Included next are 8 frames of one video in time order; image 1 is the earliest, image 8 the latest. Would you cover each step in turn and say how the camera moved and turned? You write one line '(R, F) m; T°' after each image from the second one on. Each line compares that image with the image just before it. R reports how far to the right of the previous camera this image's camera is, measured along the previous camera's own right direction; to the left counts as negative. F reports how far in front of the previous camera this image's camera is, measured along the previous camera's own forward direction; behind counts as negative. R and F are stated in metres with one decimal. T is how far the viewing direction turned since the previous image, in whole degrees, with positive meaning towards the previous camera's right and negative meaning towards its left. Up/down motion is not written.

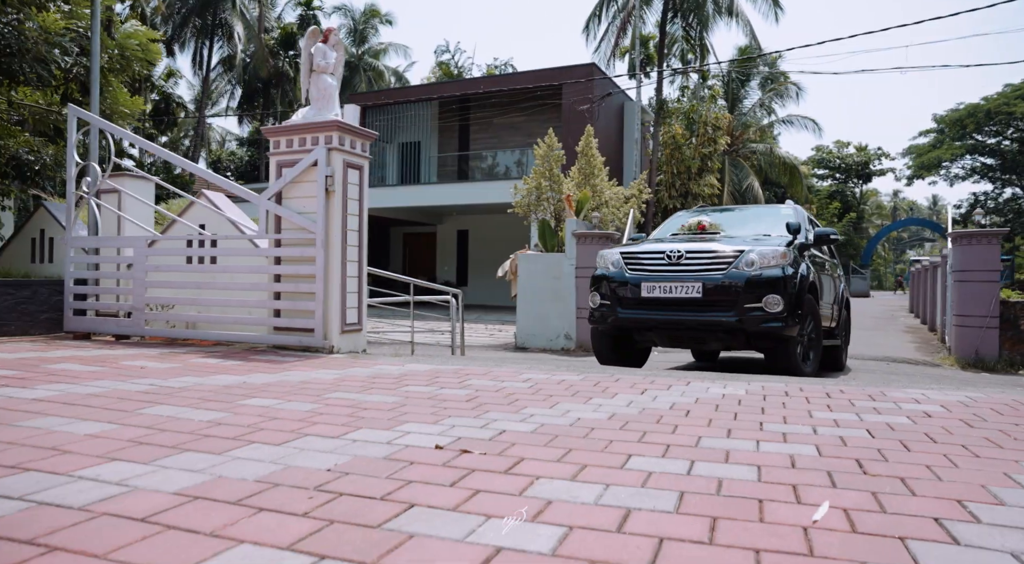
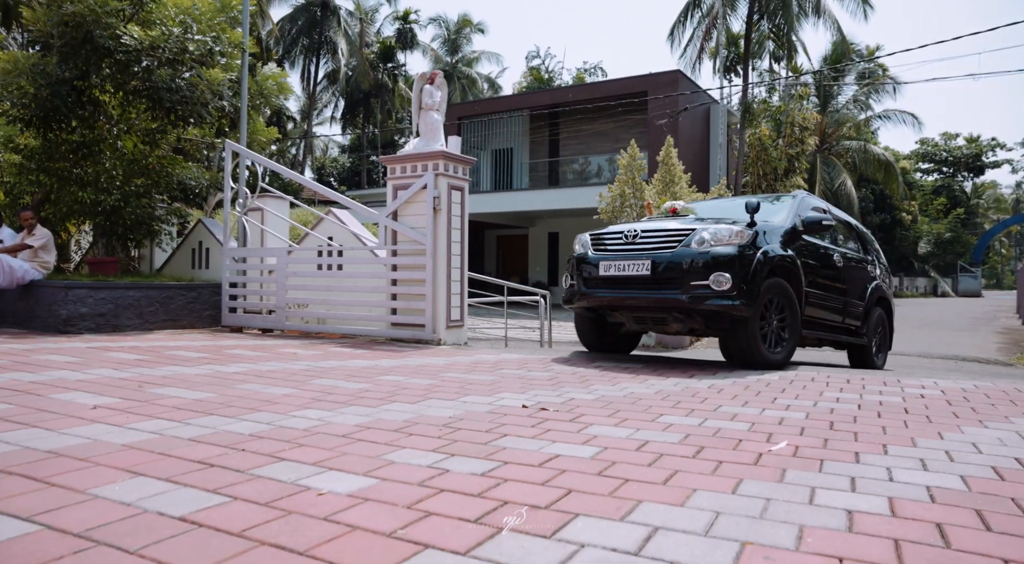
(+0.2, -1.3) m; -7°
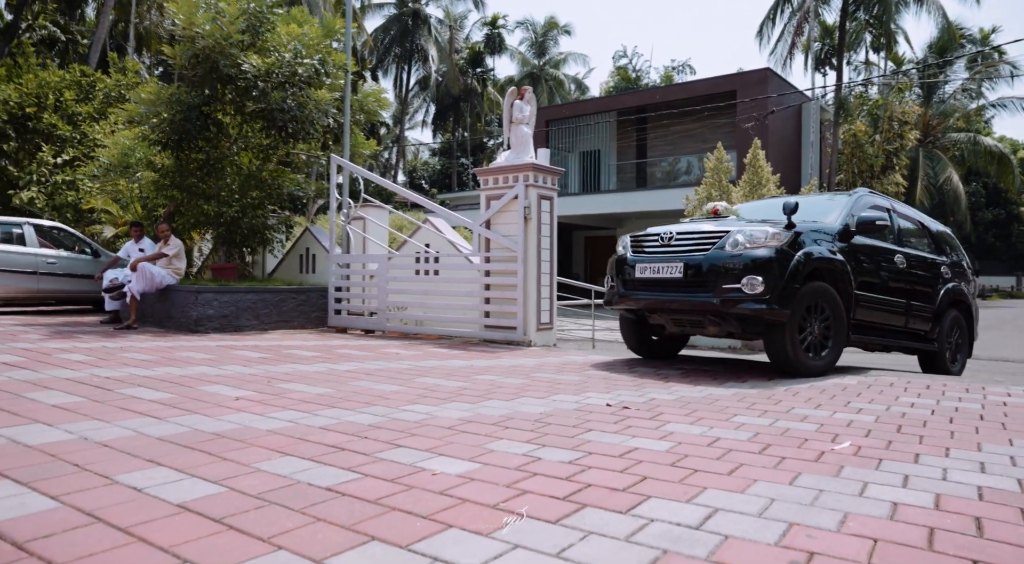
(0.0, -0.5) m; -7°
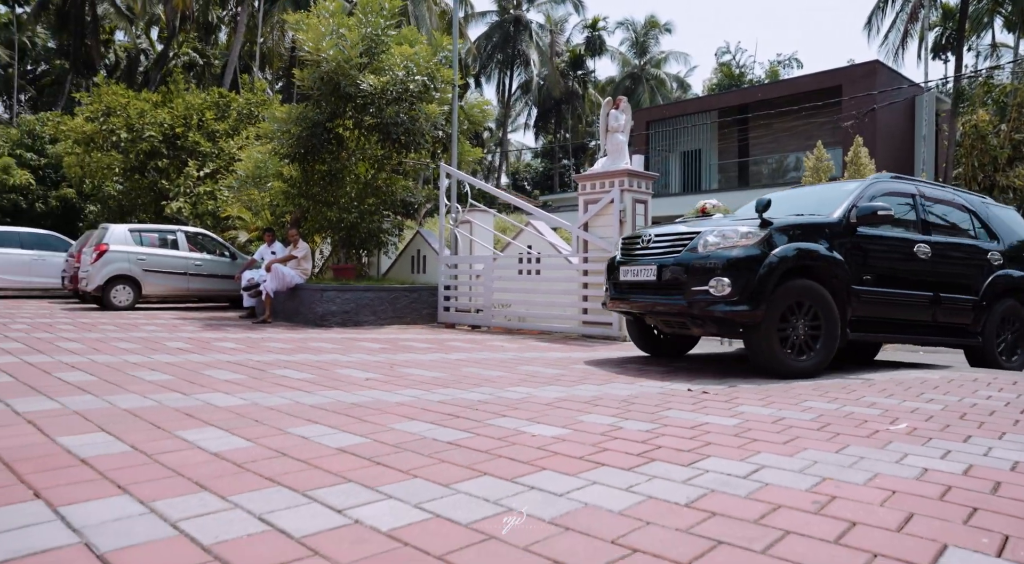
(+0.1, -0.7) m; -8°
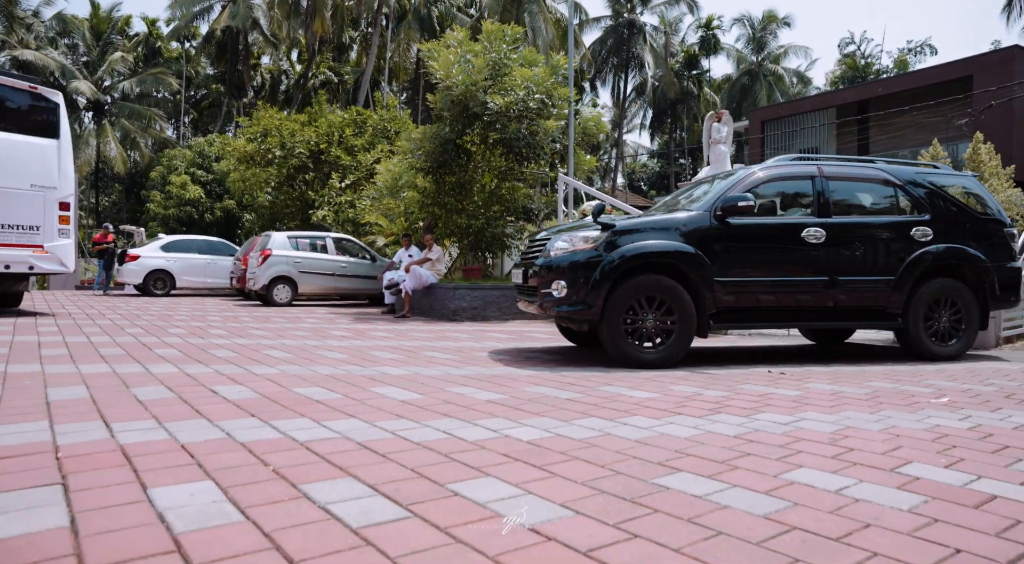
(+0.1, -1.2) m; -9°
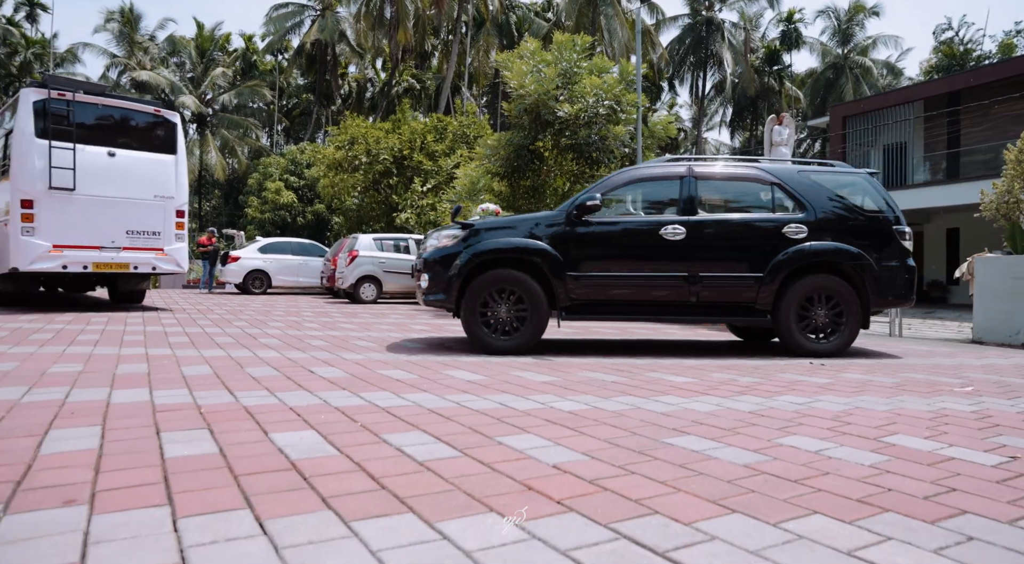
(+0.2, -0.7) m; -7°
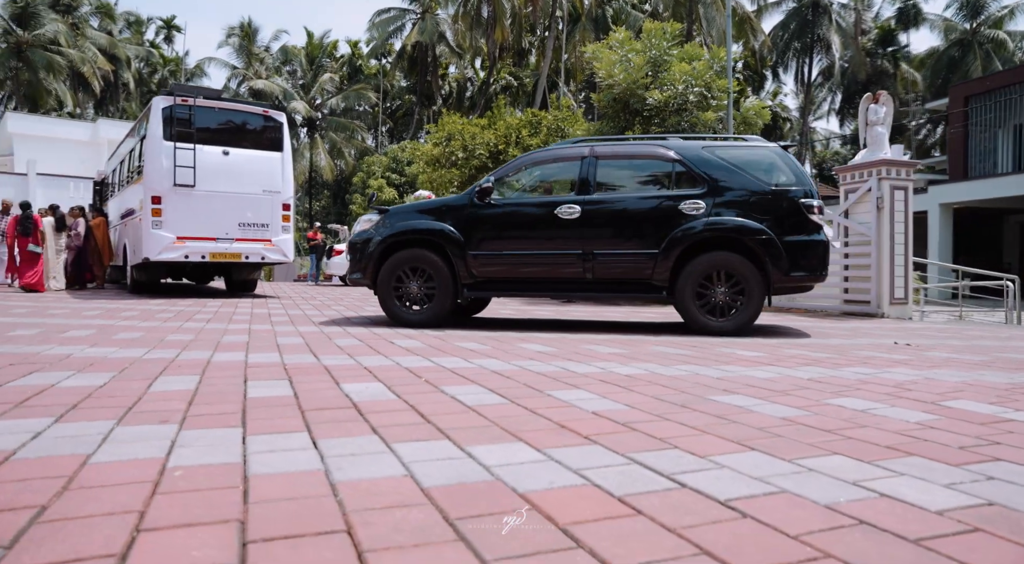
(+0.3, -0.2) m; -8°
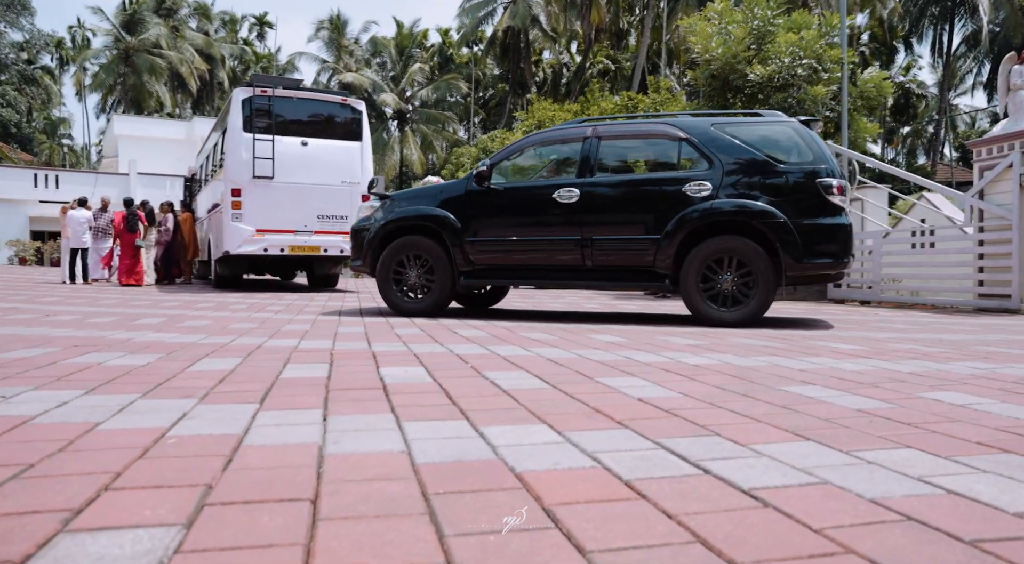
(+0.2, +0.2) m; -7°
